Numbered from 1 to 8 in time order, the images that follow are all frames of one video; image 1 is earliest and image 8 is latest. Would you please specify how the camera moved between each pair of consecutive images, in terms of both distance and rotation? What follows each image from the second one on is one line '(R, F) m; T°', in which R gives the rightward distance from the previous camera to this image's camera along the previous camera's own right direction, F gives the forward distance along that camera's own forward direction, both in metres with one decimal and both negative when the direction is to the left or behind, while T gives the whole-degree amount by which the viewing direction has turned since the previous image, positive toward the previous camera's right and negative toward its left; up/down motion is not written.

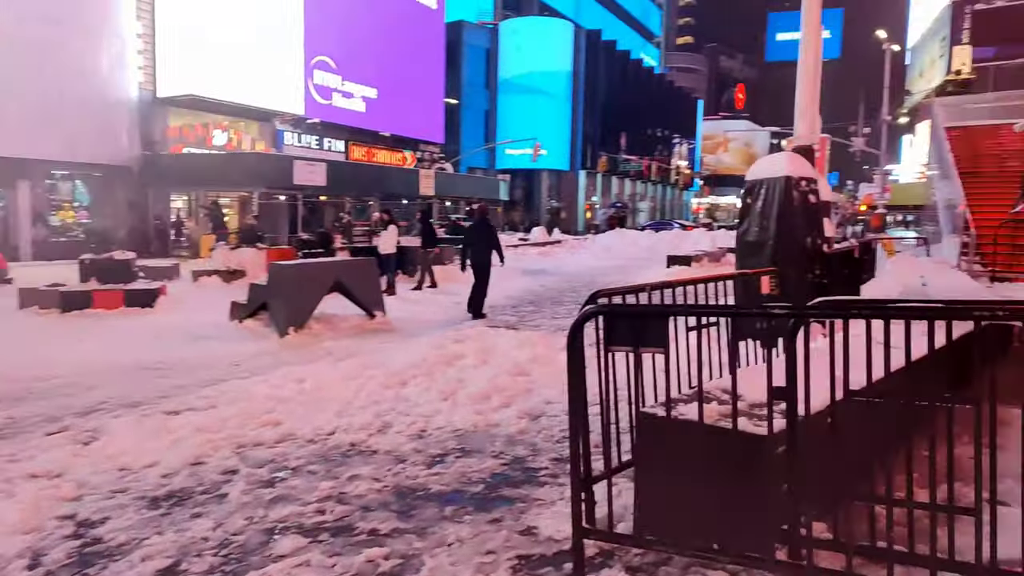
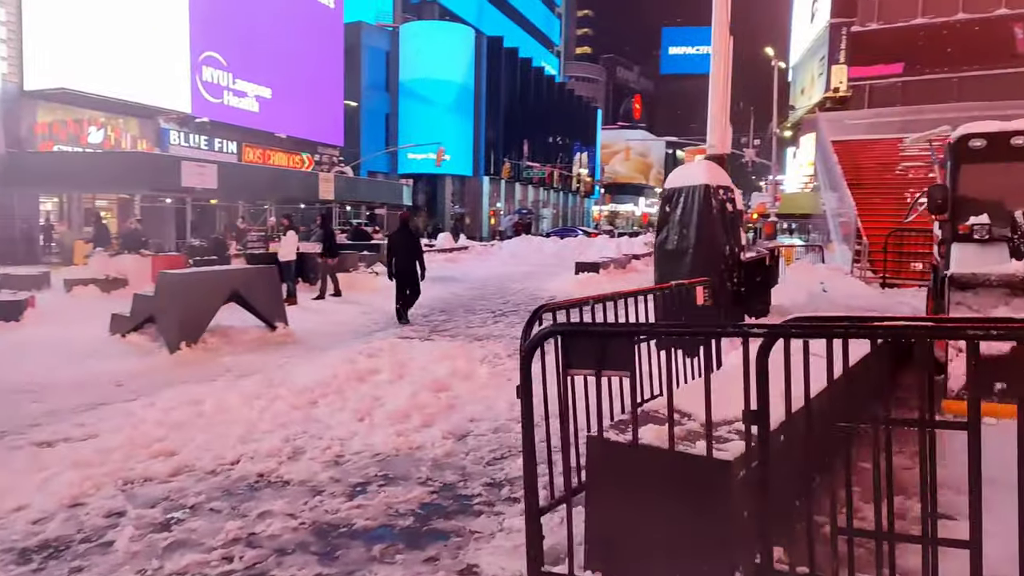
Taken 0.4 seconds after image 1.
(-0.2, +0.4) m; +8°
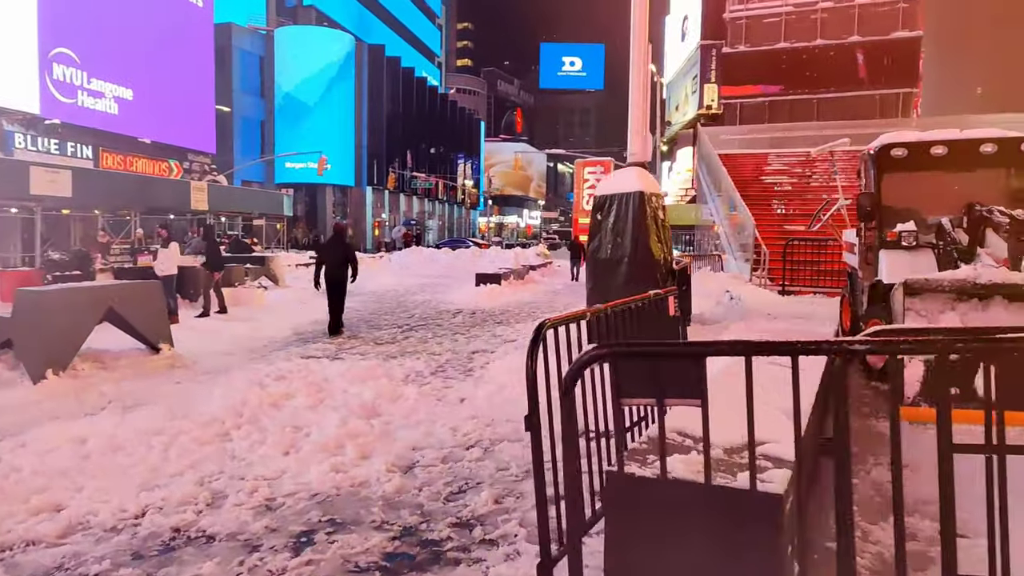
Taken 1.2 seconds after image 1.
(-0.5, +0.5) m; +9°
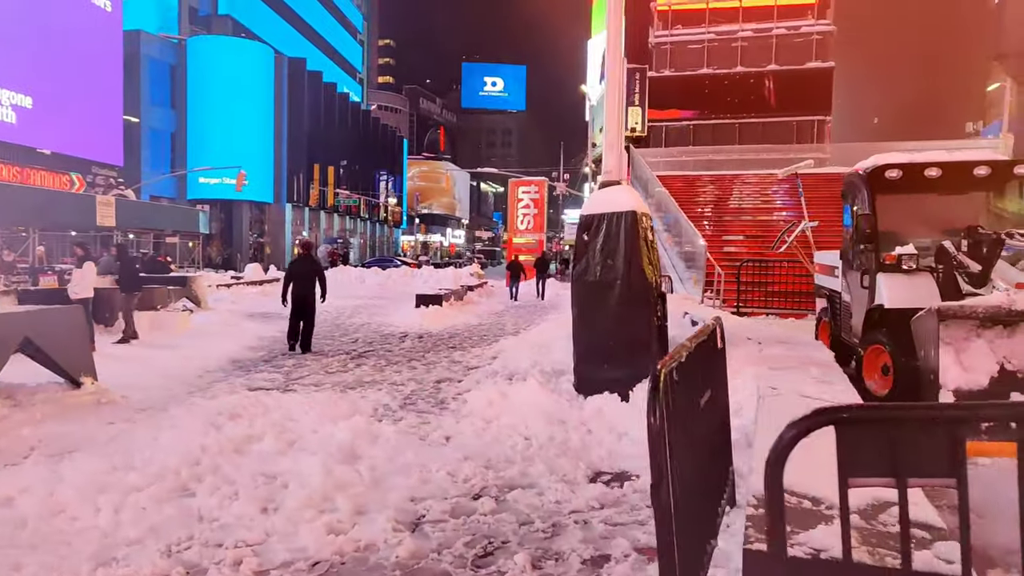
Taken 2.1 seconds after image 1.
(-0.6, +0.6) m; +6°
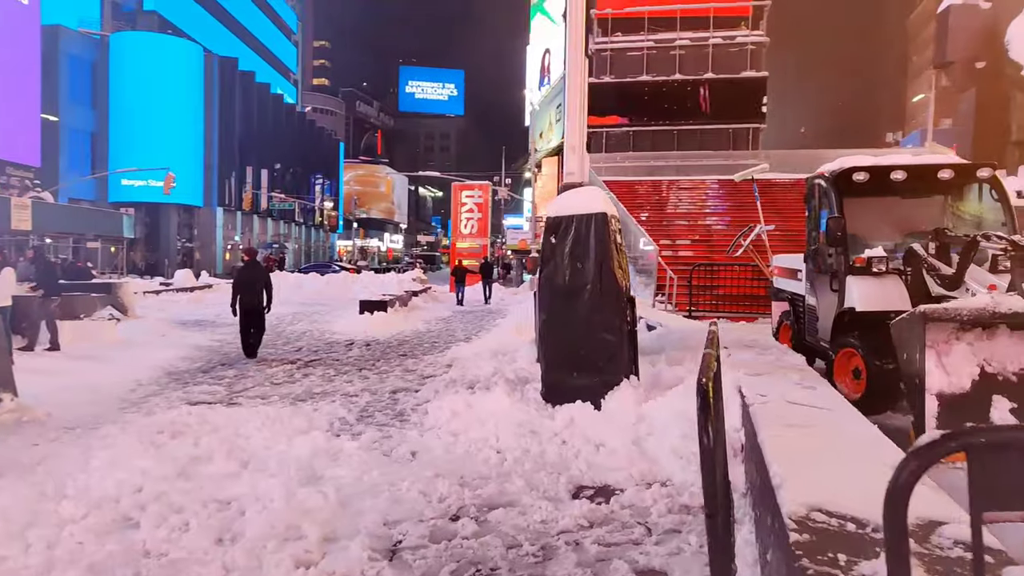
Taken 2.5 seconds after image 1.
(-0.3, +0.3) m; +5°
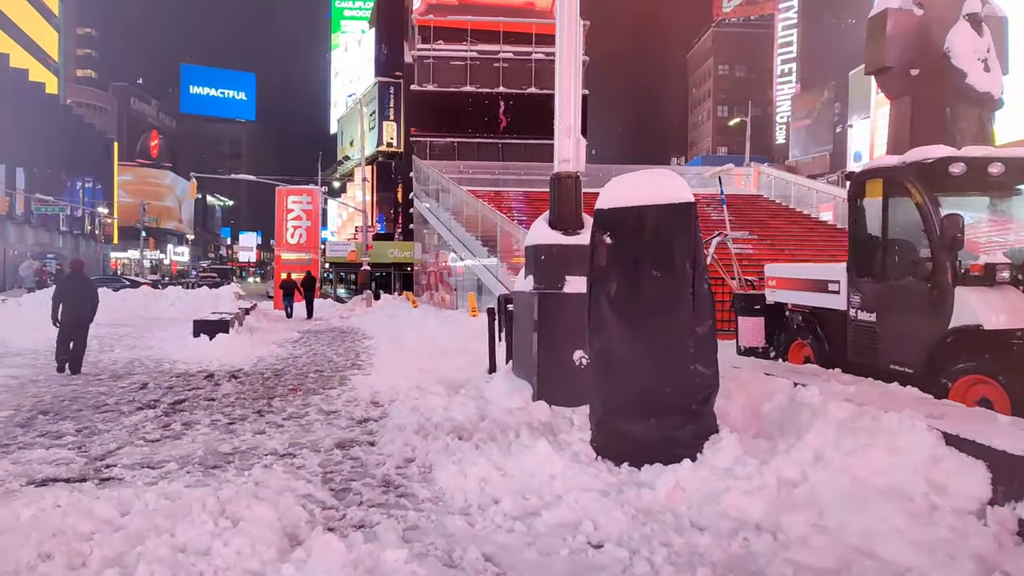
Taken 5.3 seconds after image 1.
(-1.8, +2.2) m; +16°
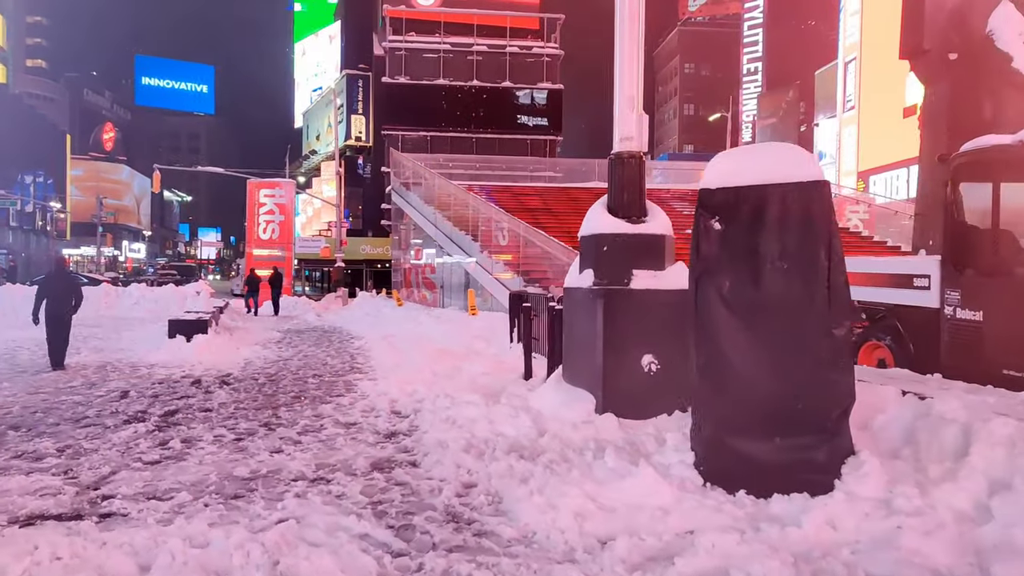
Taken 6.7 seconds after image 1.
(-0.8, +0.9) m; +3°
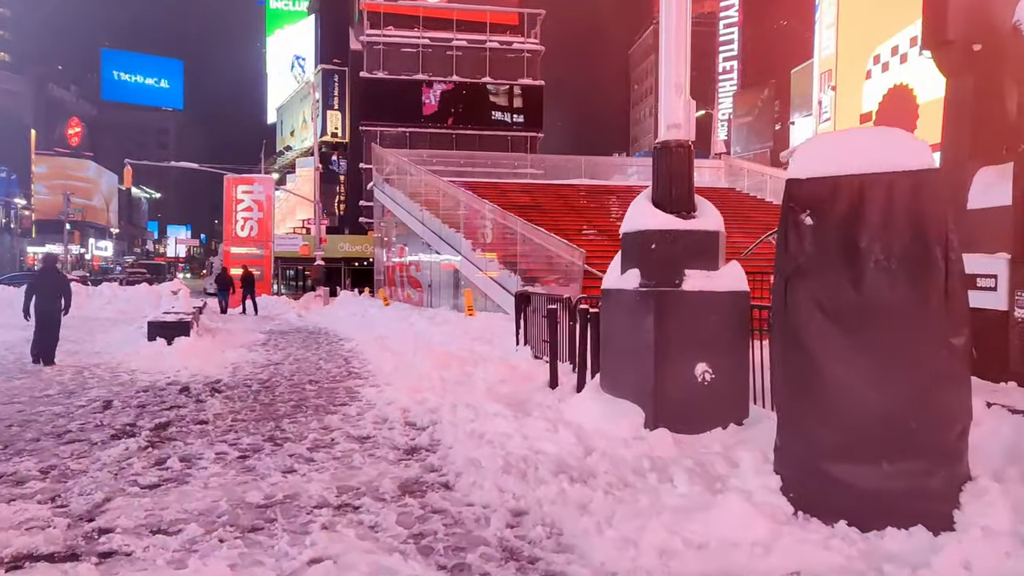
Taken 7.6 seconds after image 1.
(-0.5, +0.6) m; +2°
